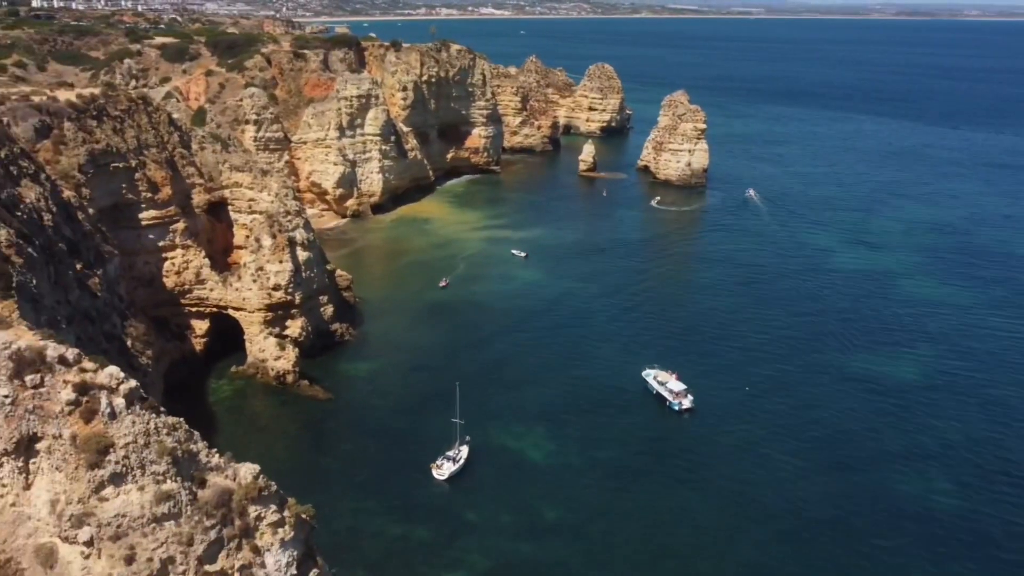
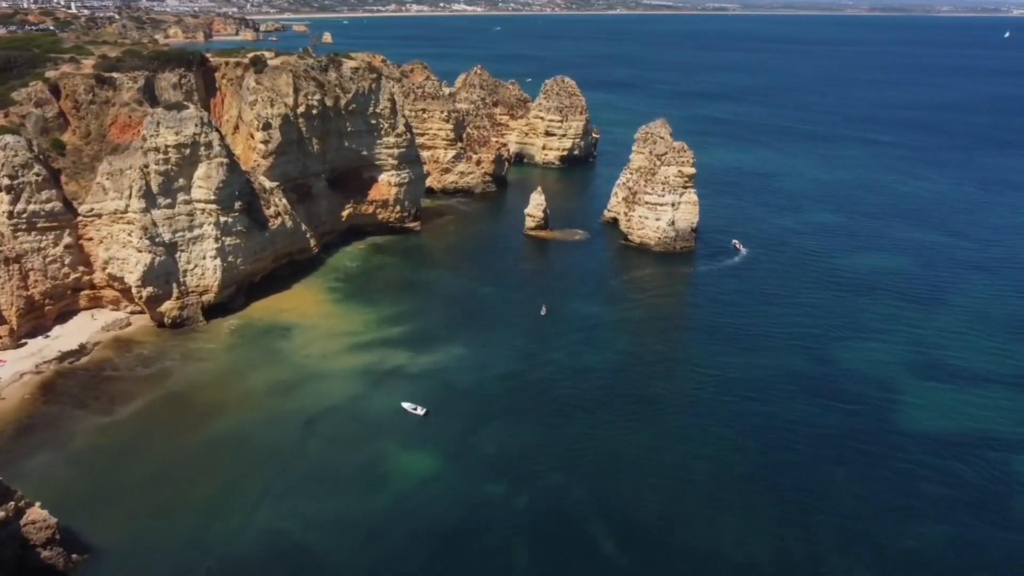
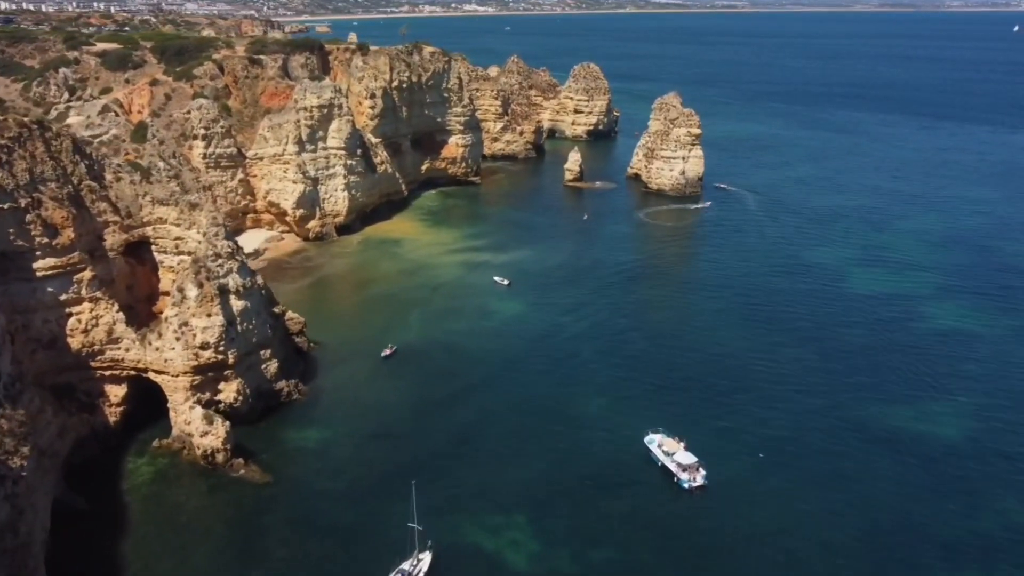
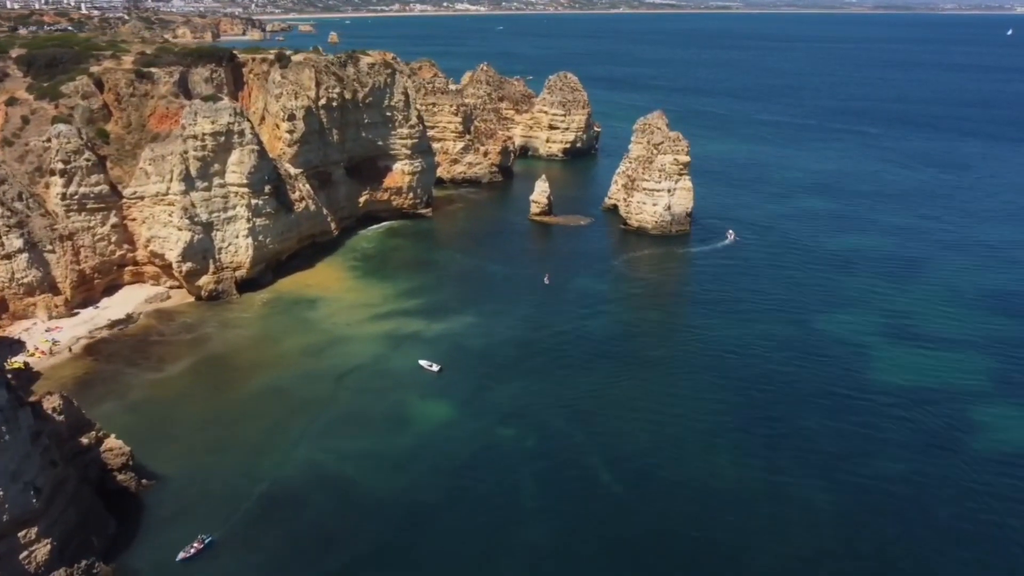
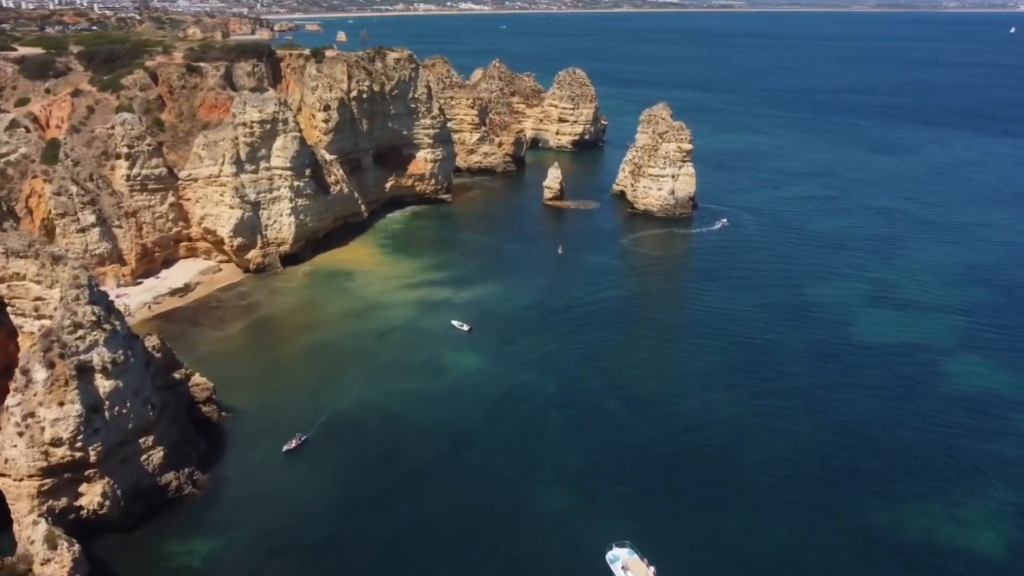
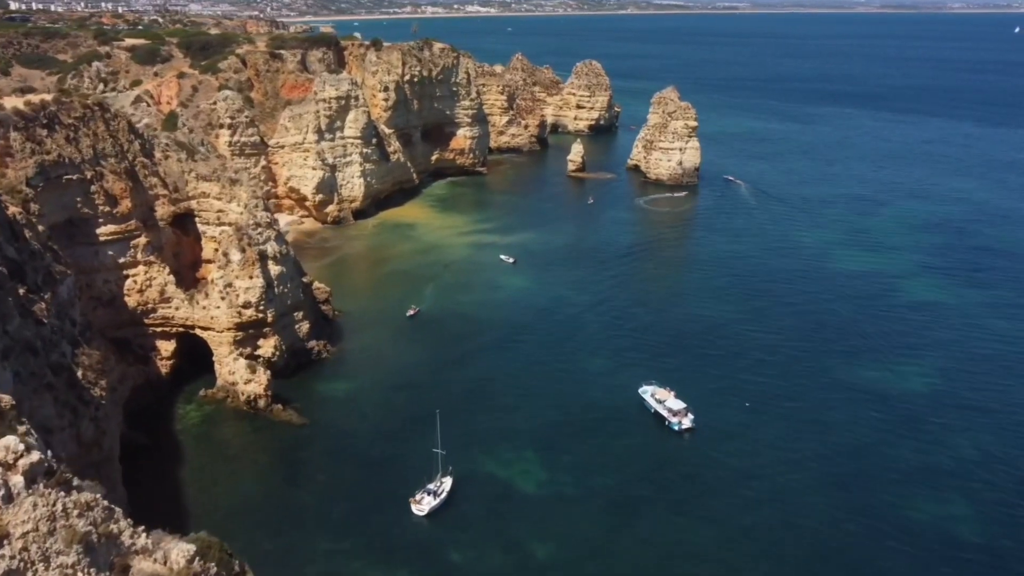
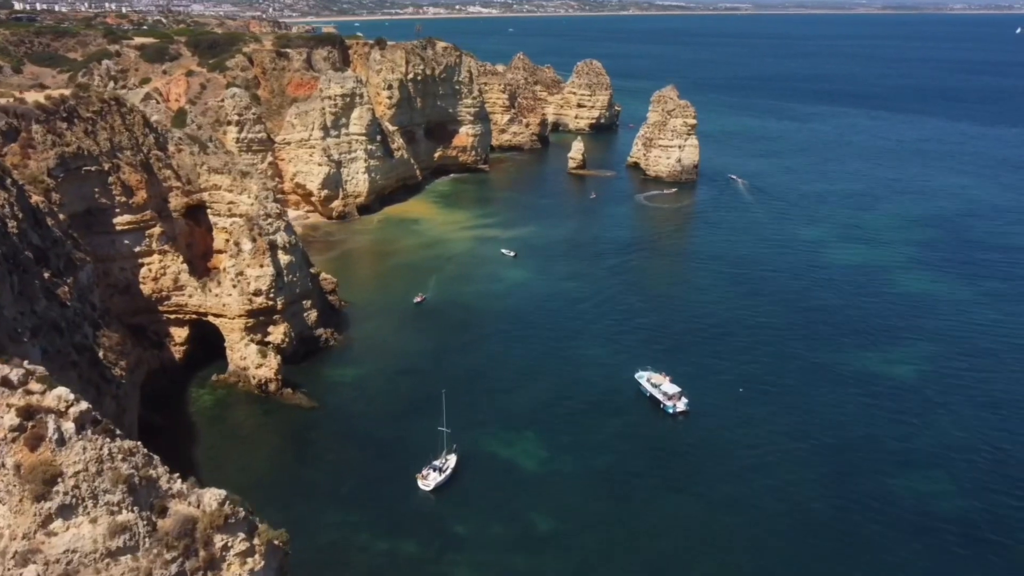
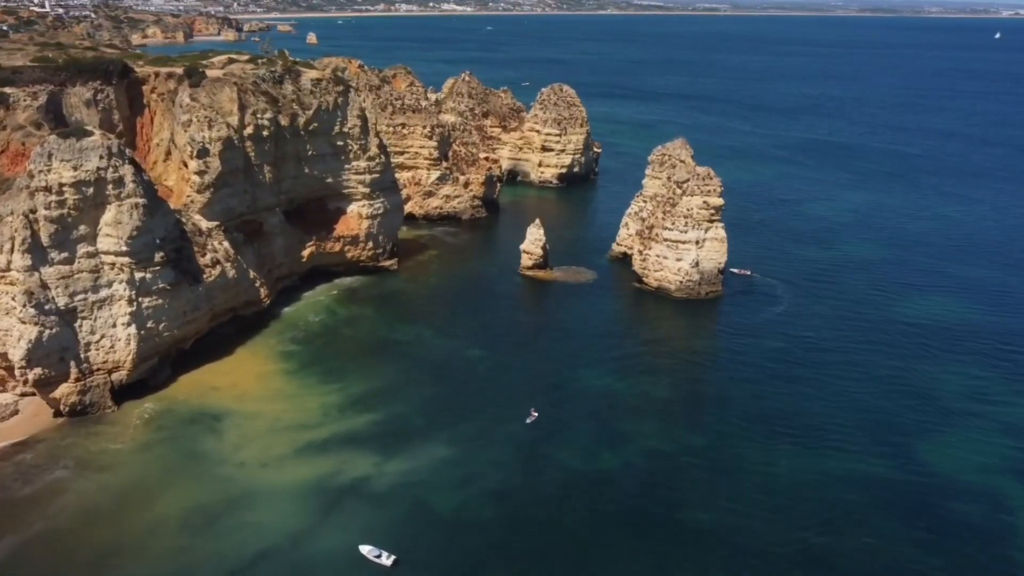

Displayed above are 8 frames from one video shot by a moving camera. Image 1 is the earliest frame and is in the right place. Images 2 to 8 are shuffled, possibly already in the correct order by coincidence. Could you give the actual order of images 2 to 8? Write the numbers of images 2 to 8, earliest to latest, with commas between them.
7, 6, 3, 5, 4, 2, 8
